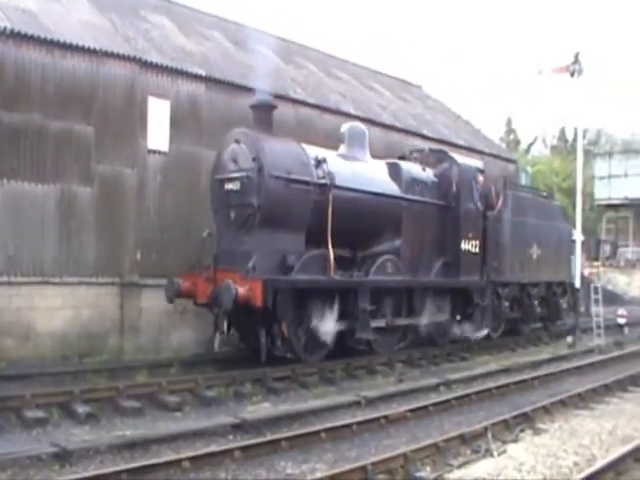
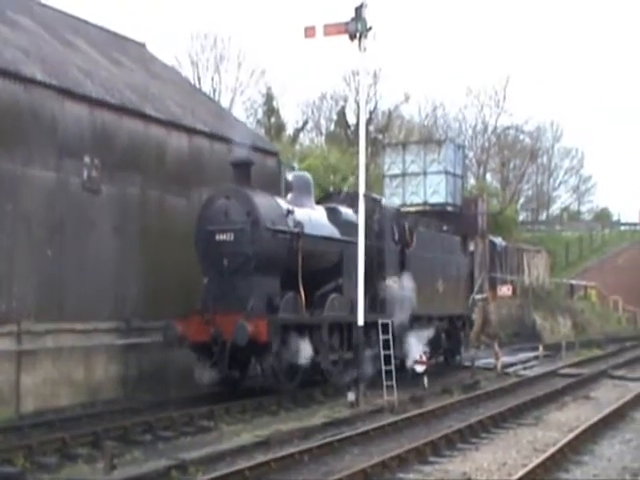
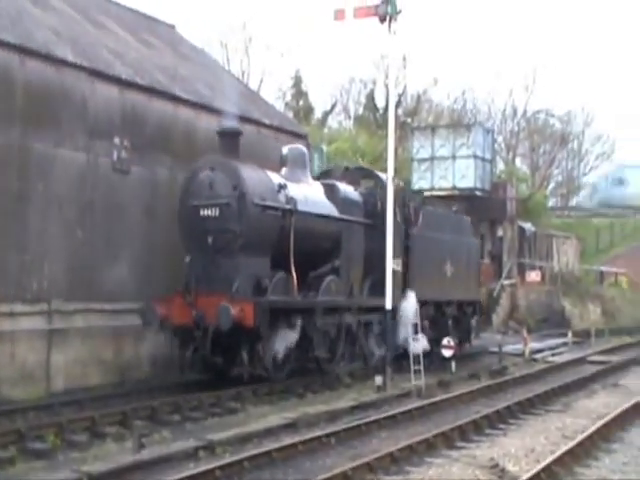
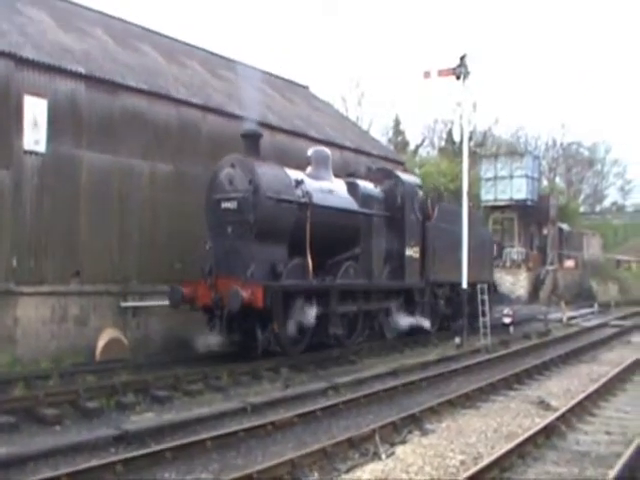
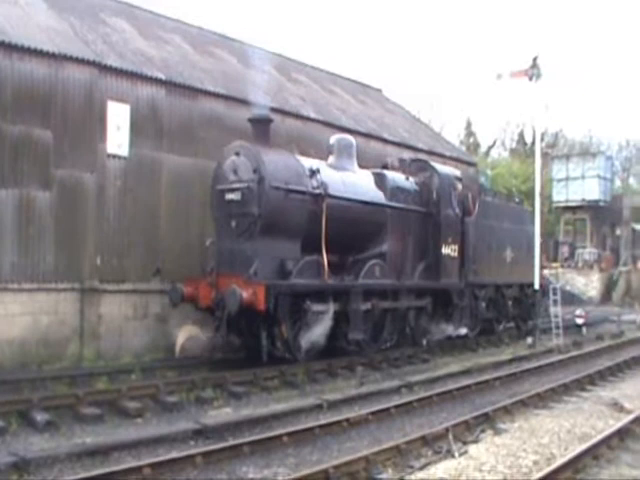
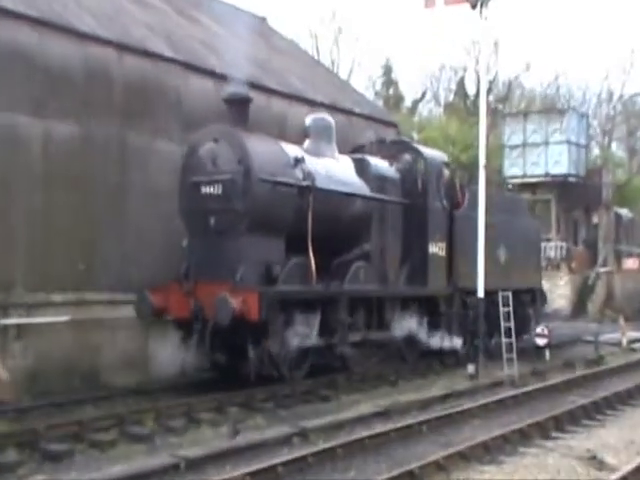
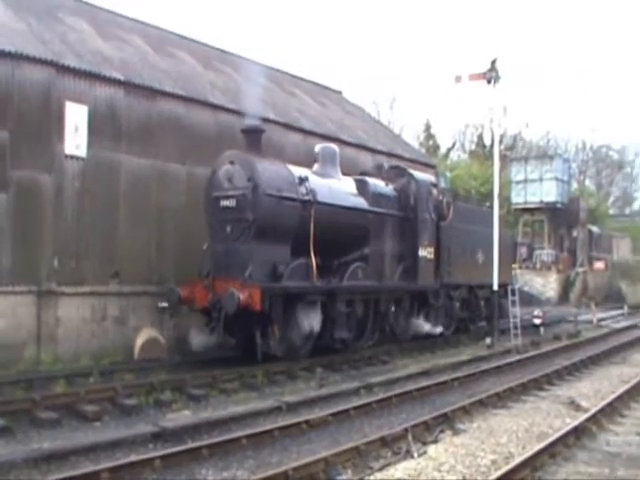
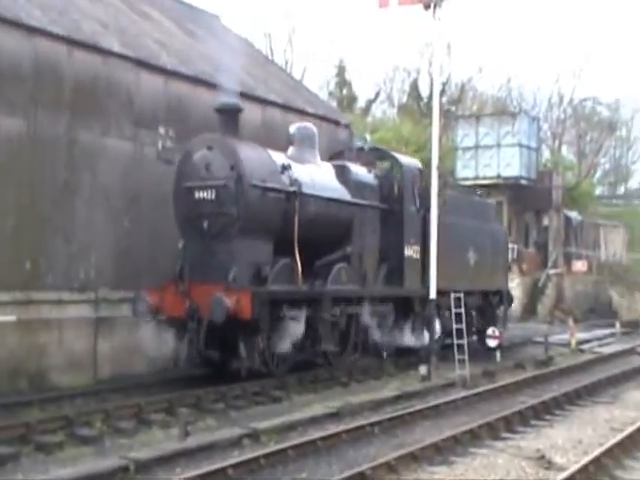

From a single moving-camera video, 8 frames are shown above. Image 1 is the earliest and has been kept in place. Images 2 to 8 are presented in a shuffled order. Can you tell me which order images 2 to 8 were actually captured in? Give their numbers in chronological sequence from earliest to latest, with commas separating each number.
5, 7, 4, 6, 8, 3, 2
